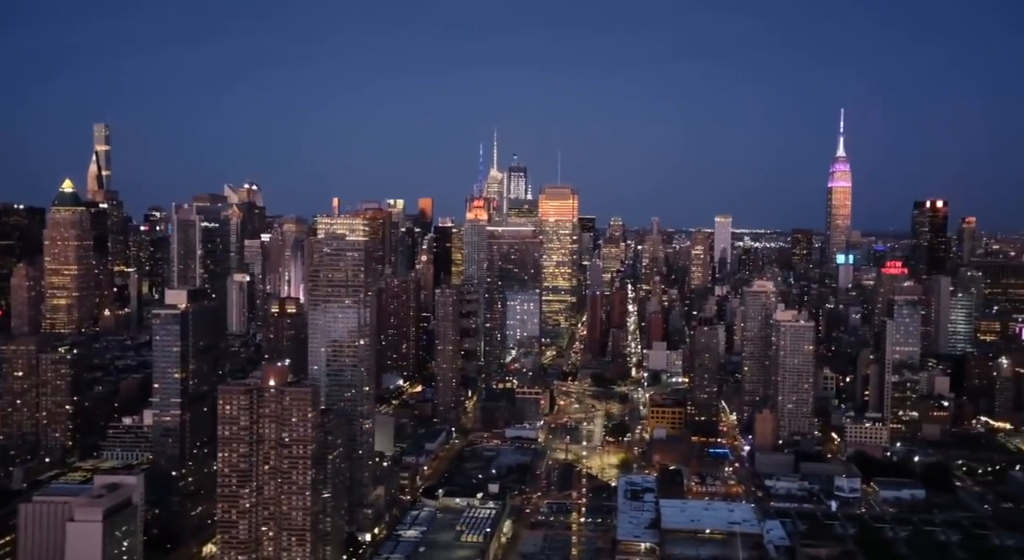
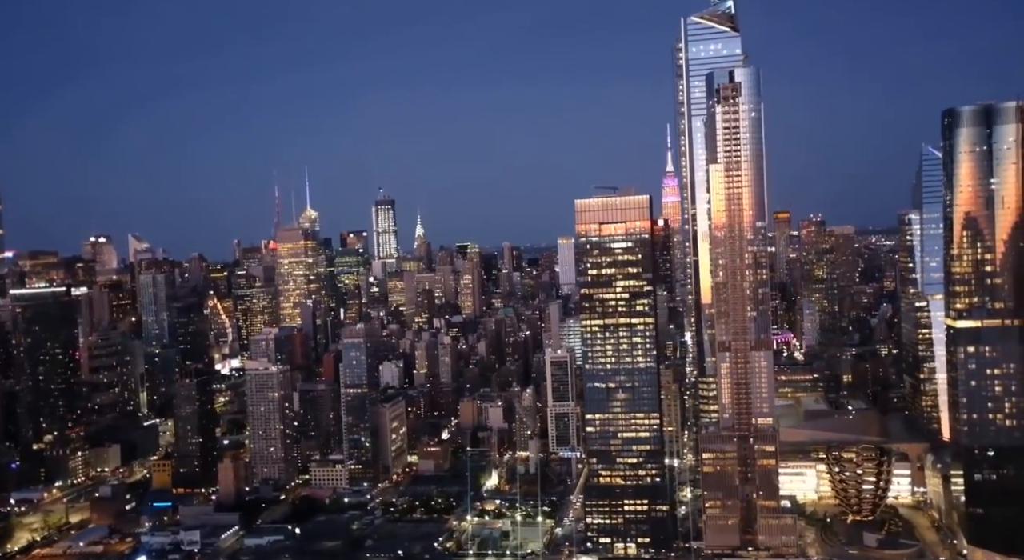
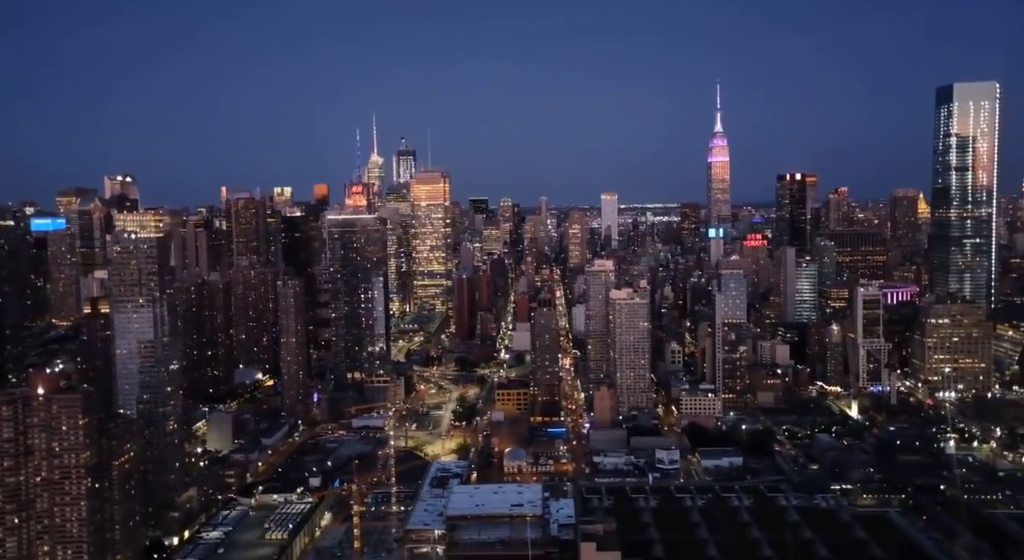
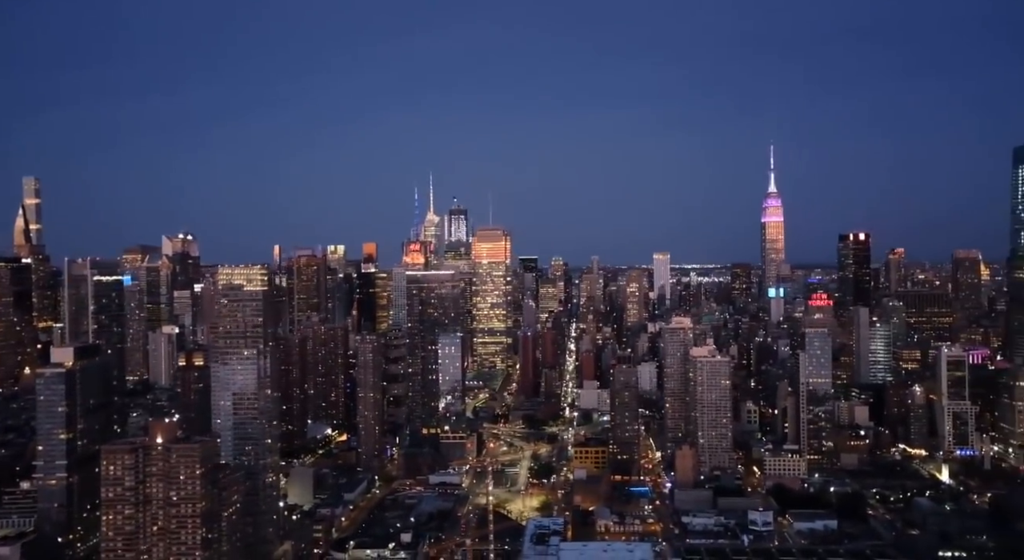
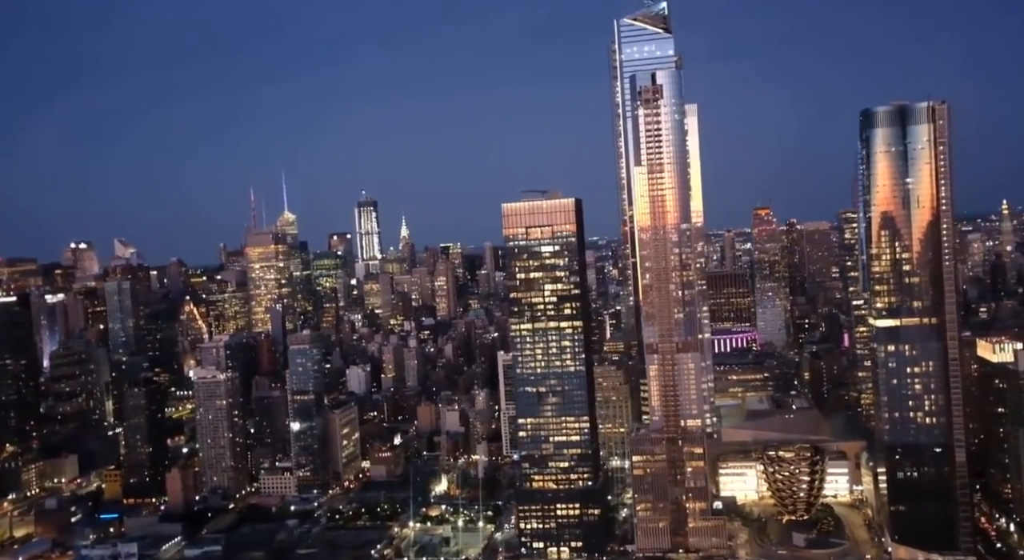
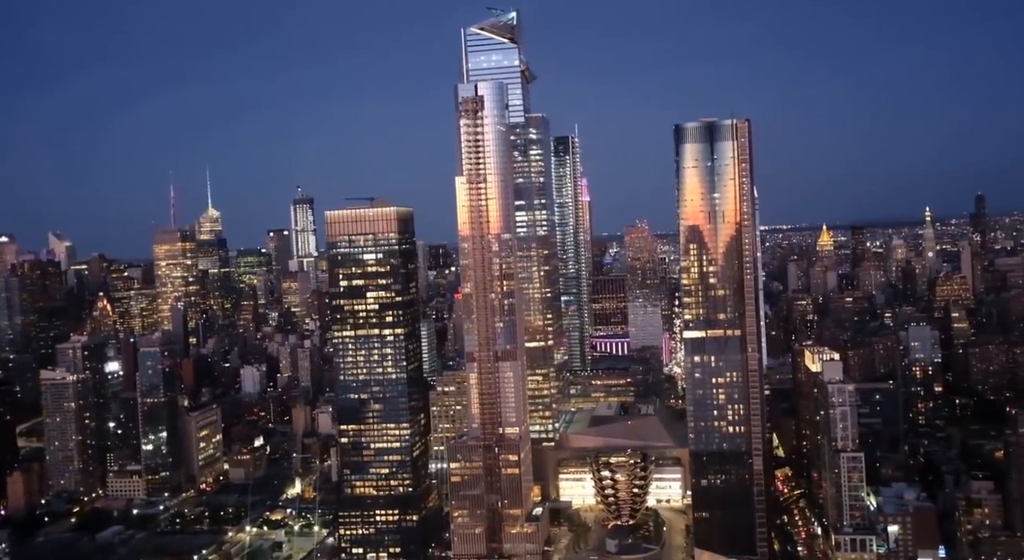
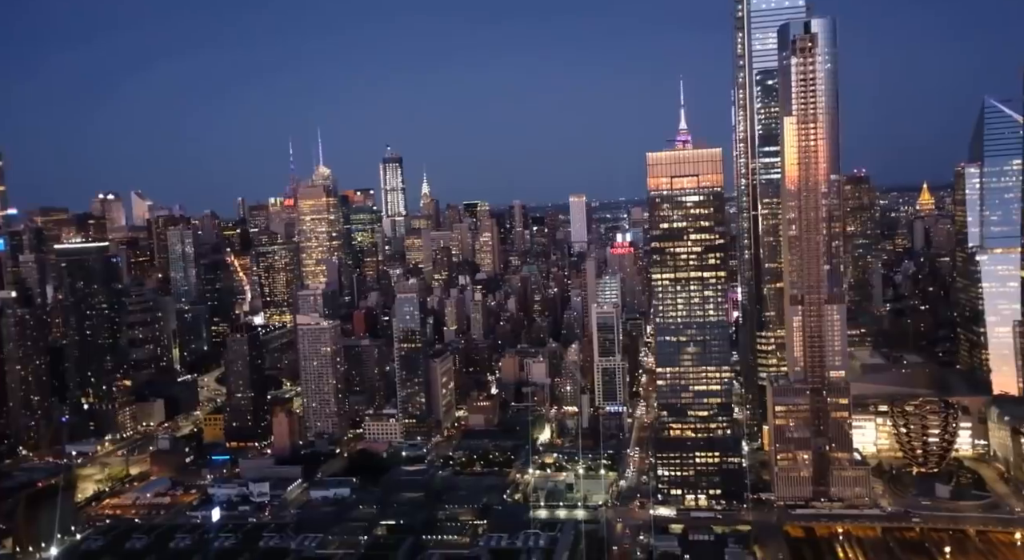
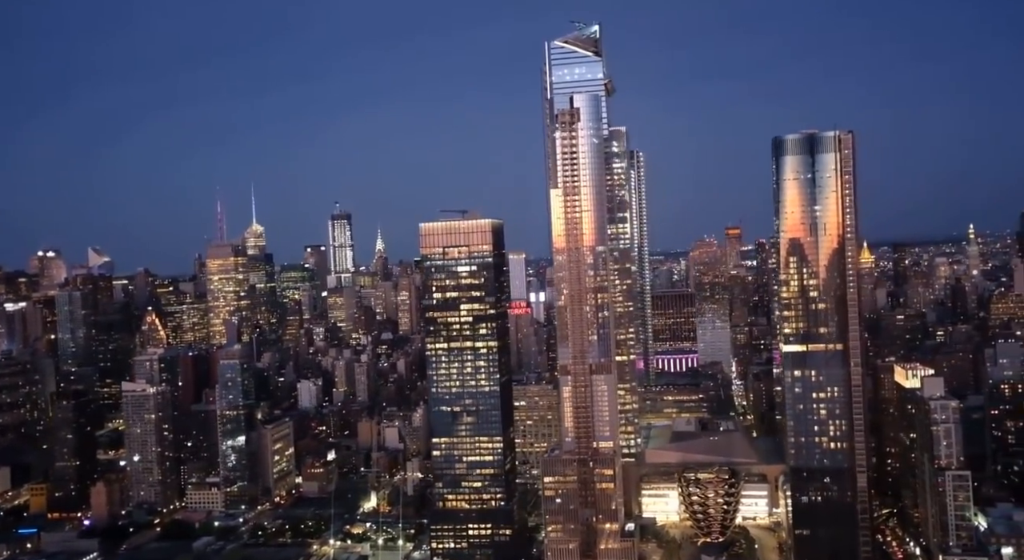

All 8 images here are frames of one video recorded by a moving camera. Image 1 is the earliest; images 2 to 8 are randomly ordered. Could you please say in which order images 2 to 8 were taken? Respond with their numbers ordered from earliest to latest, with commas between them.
4, 3, 7, 2, 5, 8, 6
